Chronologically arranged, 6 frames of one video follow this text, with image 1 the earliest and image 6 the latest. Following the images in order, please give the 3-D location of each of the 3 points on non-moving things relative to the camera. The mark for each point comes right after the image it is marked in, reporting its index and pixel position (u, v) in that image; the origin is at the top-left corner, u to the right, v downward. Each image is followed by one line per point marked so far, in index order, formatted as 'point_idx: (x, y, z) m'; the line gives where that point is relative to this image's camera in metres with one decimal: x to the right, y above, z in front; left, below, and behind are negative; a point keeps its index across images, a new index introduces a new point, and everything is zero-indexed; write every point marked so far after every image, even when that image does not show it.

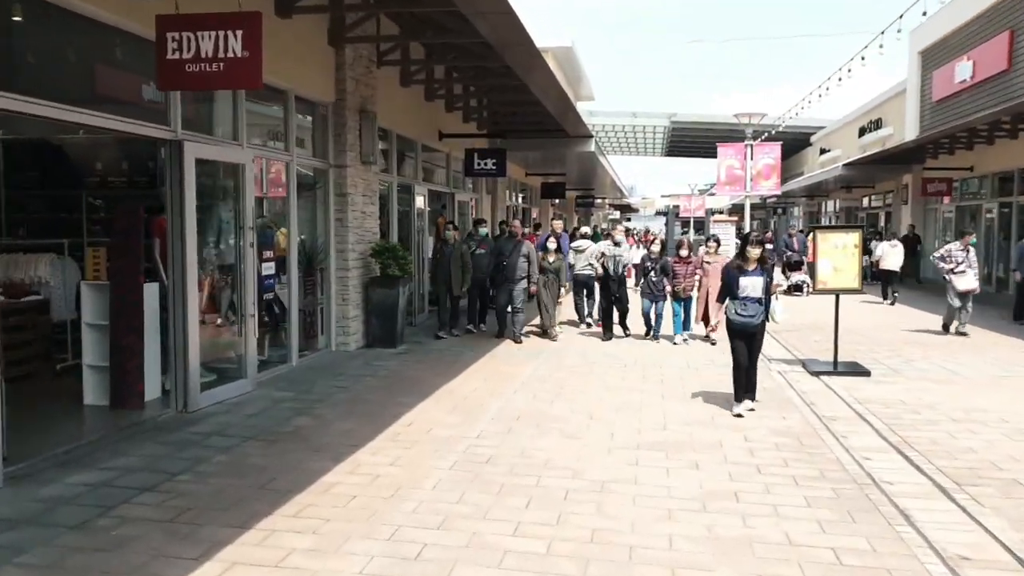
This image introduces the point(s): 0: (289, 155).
0: (-2.4, +1.4, +9.0) m
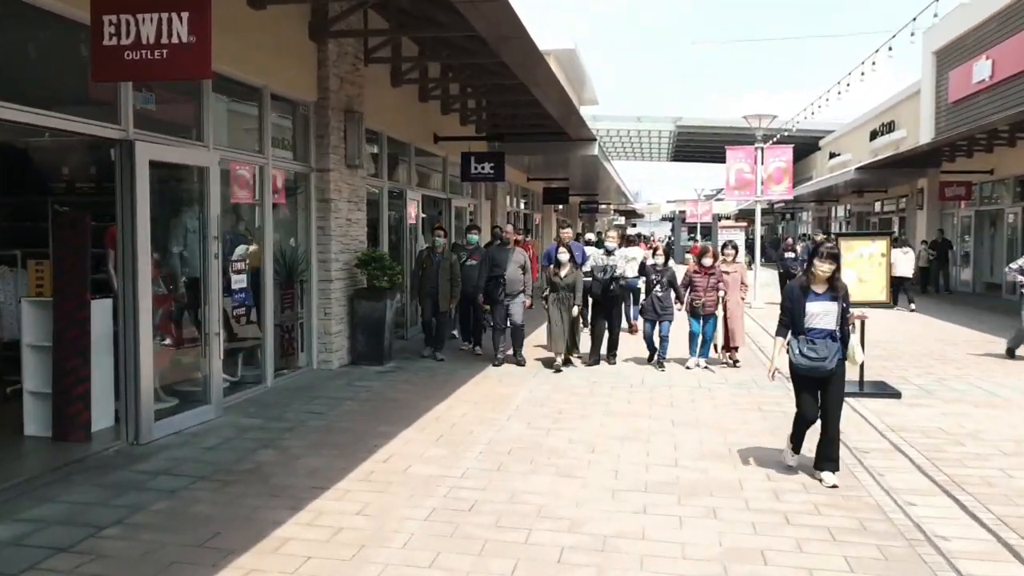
0: (-2.4, +1.3, +8.2) m
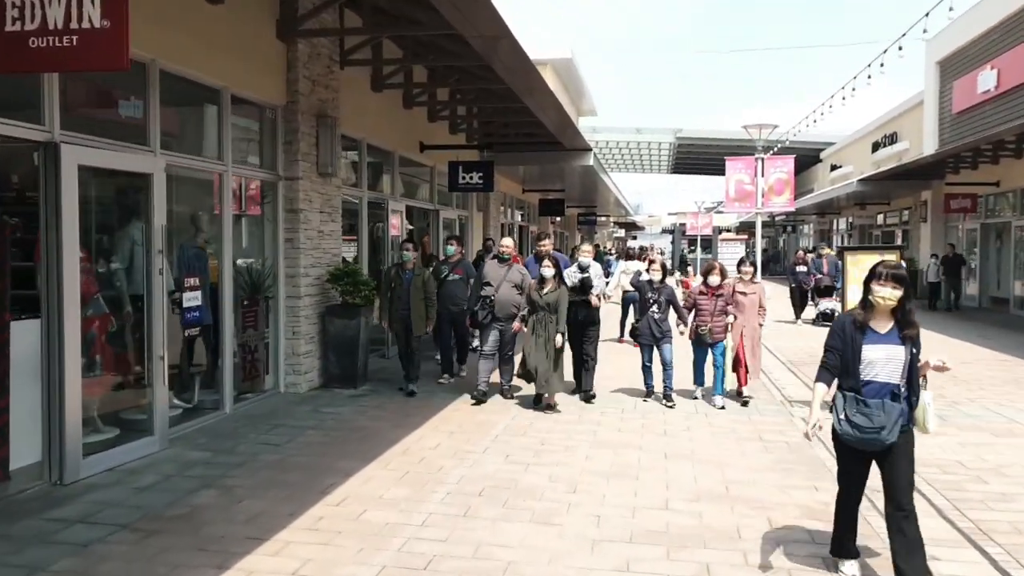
0: (-2.6, +1.1, +7.6) m
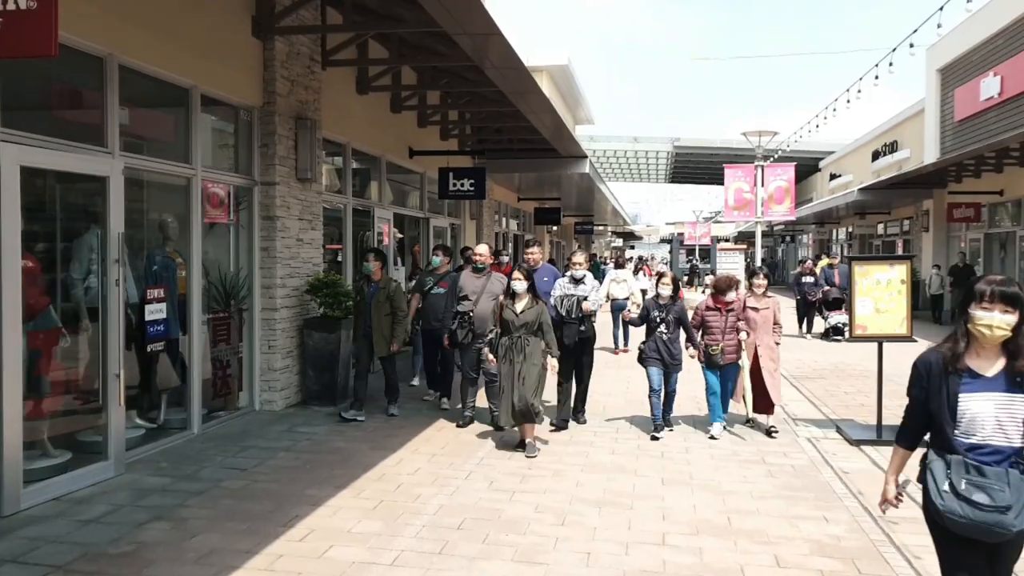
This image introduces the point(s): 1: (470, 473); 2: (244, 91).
0: (-2.7, +1.0, +7.2) m
1: (-0.3, -1.3, +6.1) m
2: (-2.5, +1.8, +7.8) m
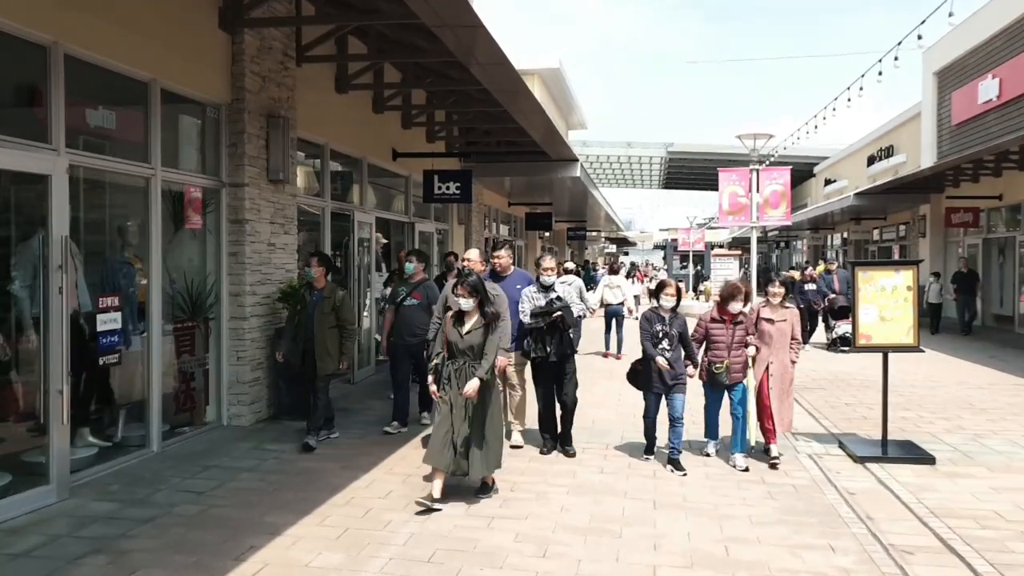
0: (-2.8, +1.0, +6.7) m
1: (-0.4, -1.4, +5.6) m
2: (-2.6, +1.8, +7.3) m
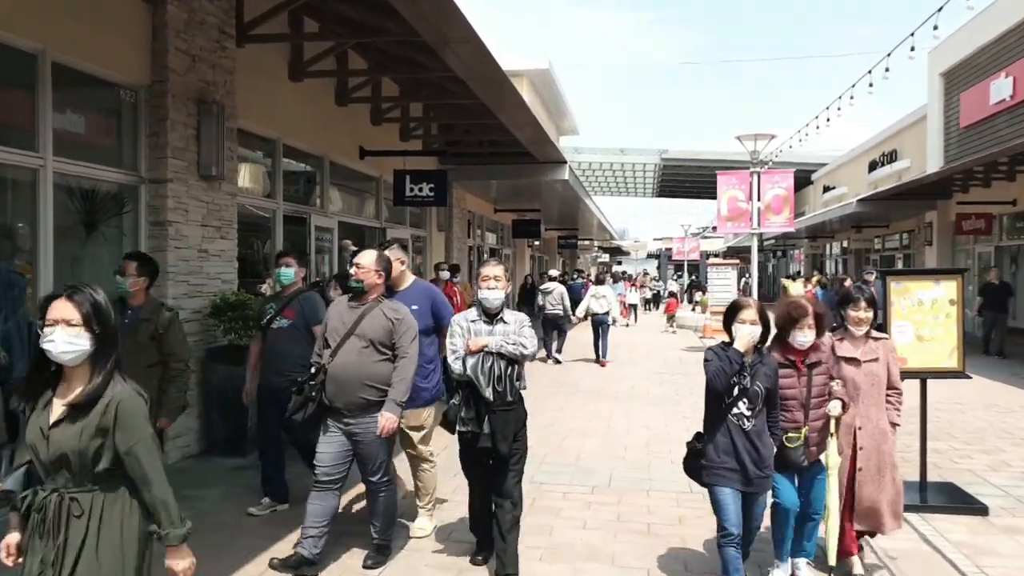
0: (-3.1, +0.9, +5.6) m
1: (-0.7, -1.4, +4.4) m
2: (-2.9, +1.7, +6.2) m
